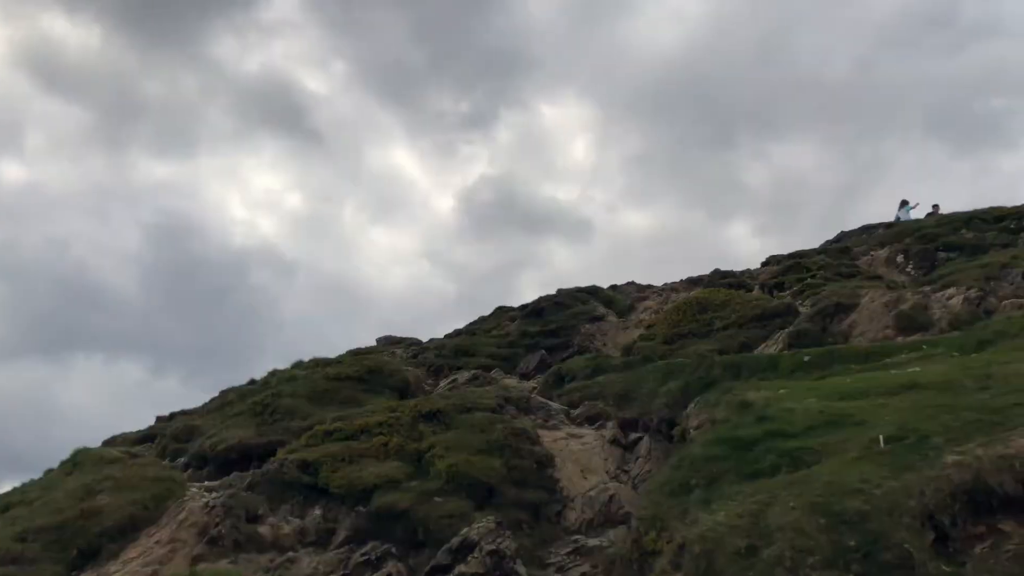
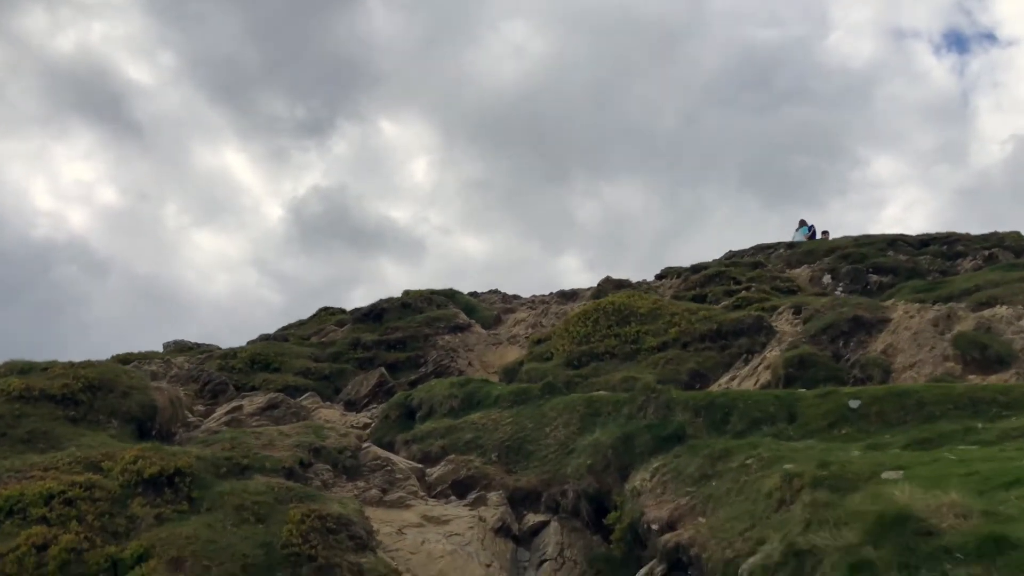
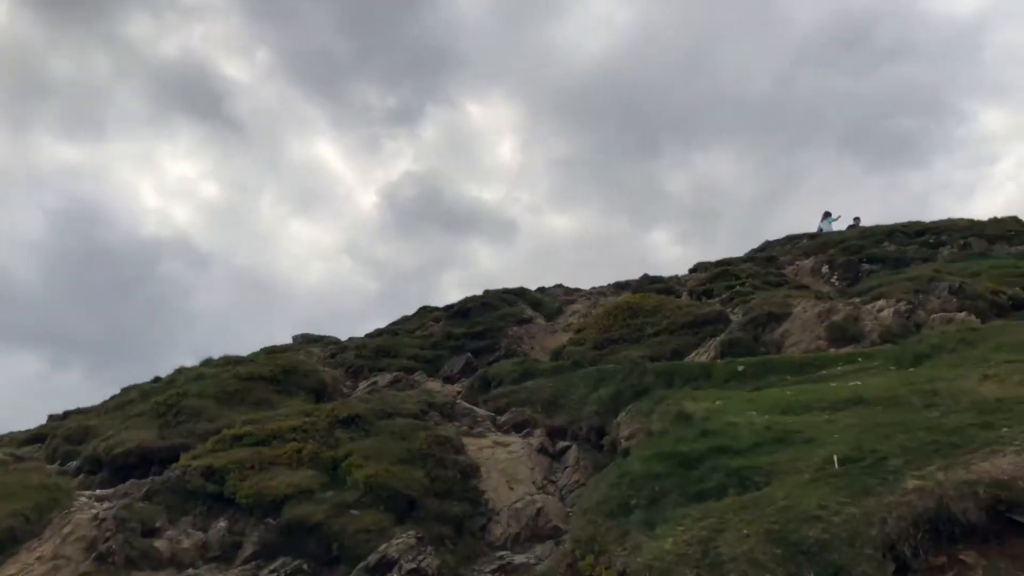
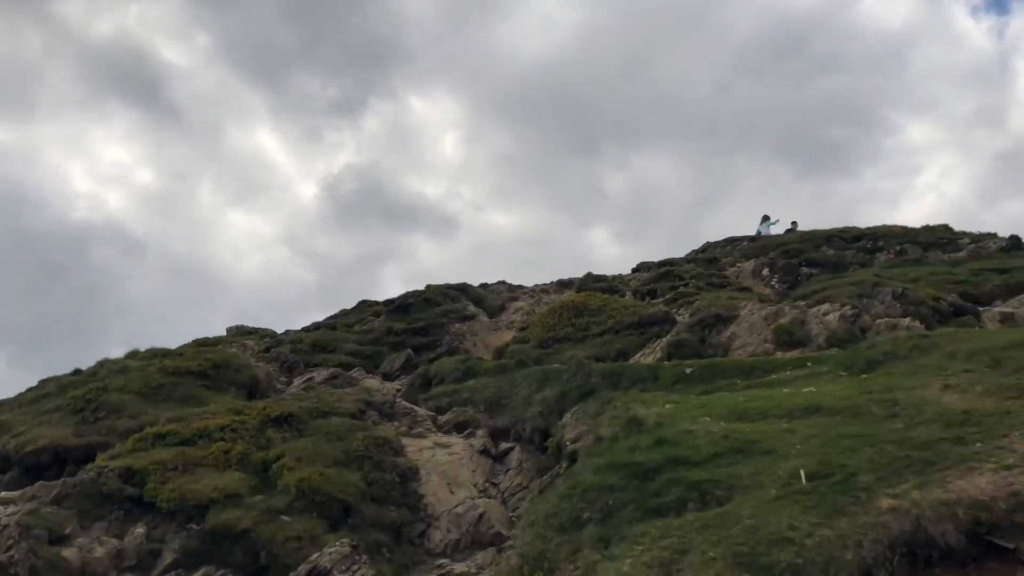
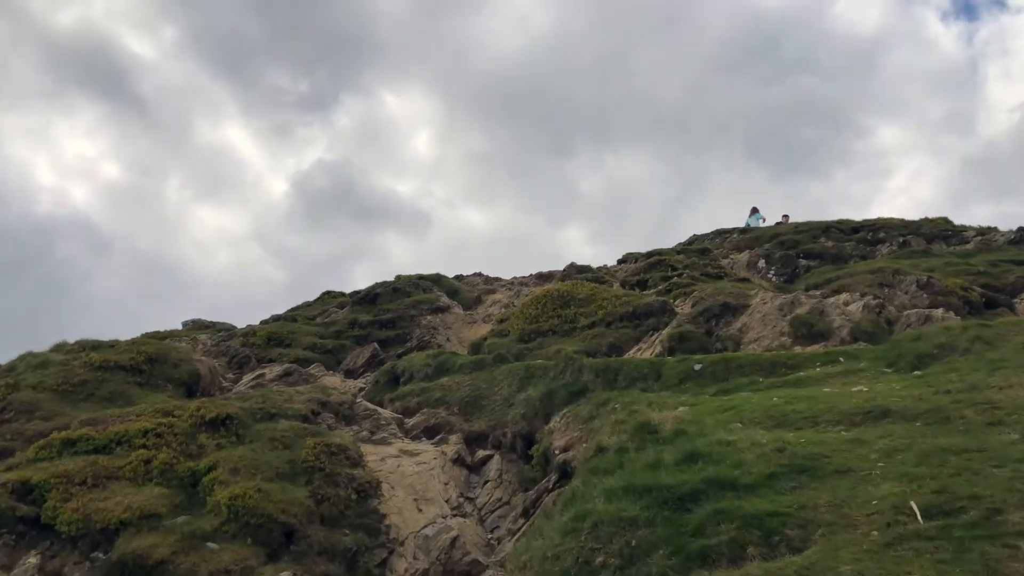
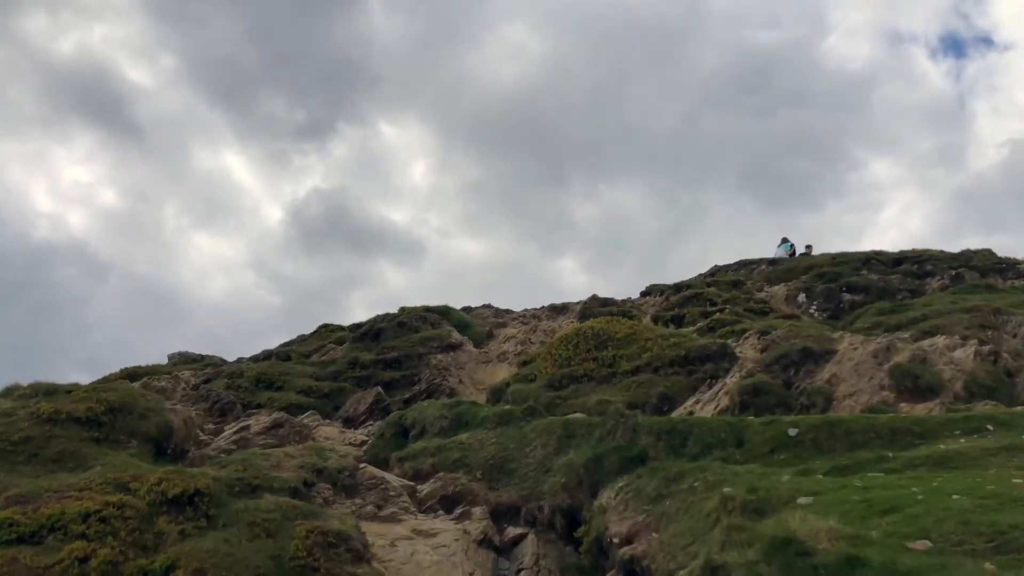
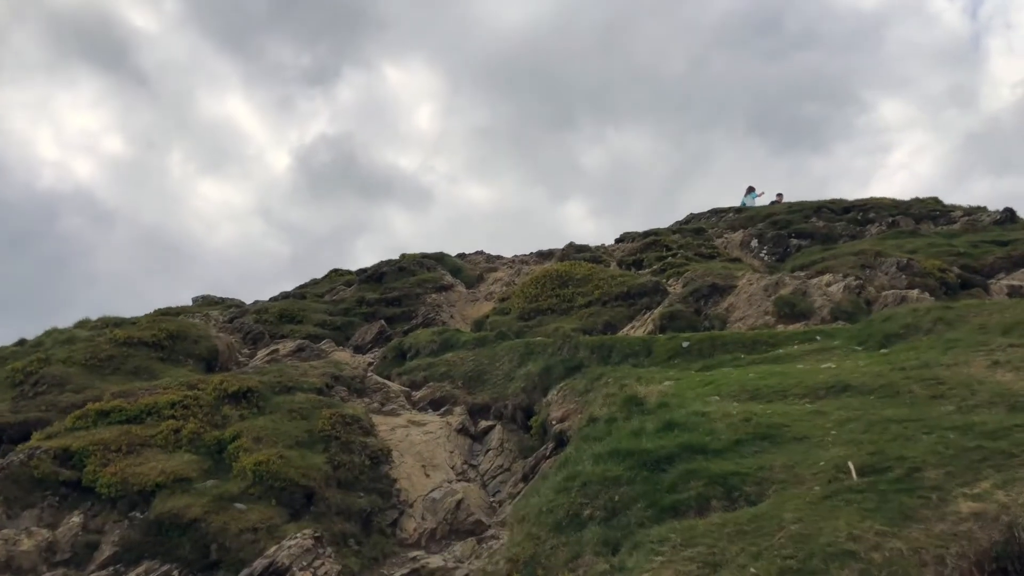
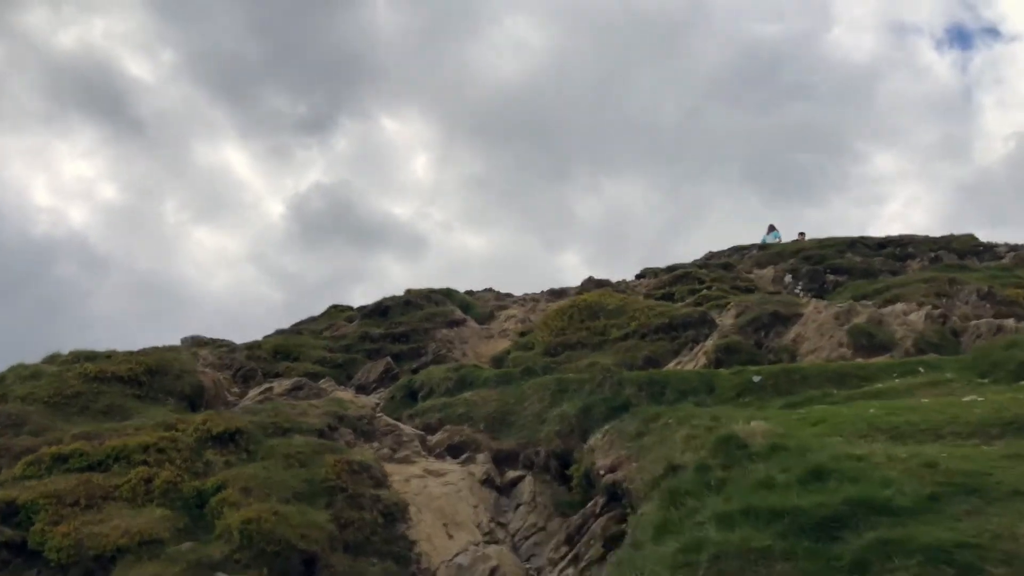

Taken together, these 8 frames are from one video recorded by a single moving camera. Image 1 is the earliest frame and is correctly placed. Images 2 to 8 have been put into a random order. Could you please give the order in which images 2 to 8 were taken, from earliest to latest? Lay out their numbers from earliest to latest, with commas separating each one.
3, 4, 7, 5, 8, 6, 2
